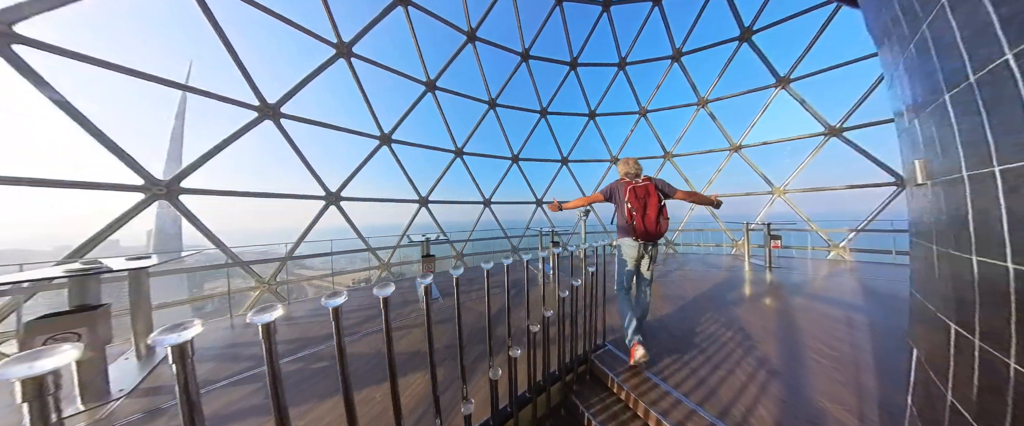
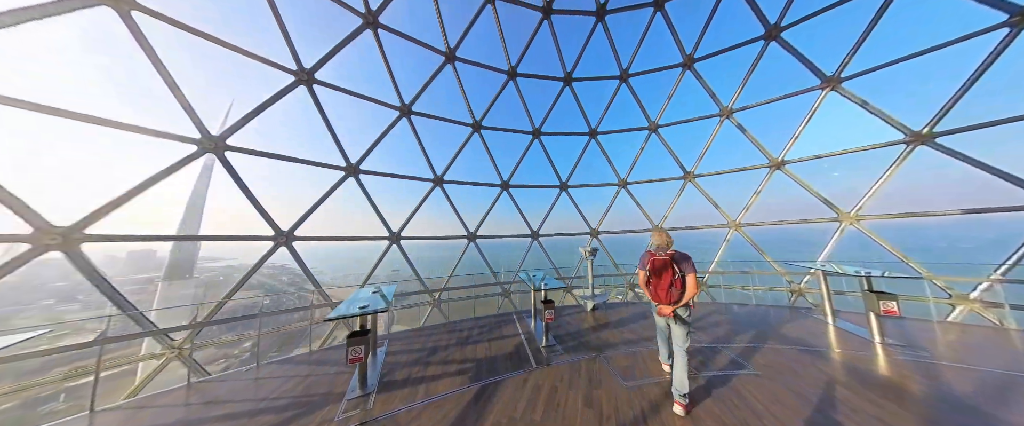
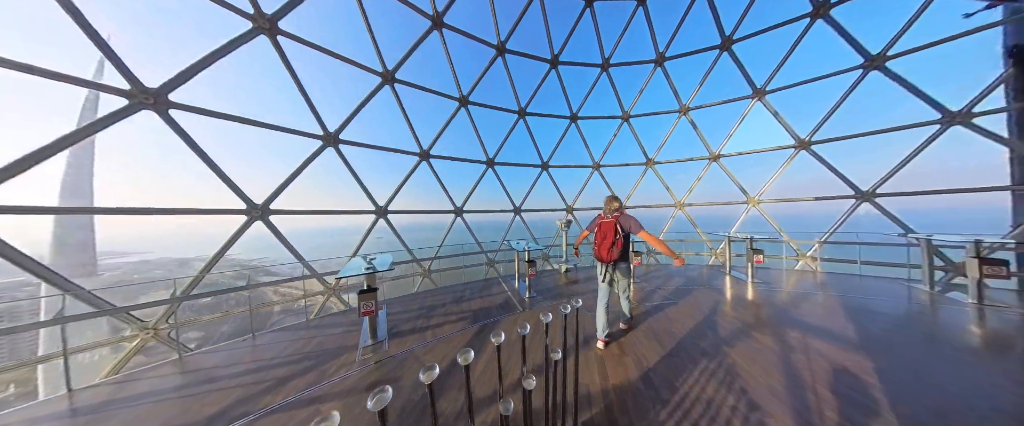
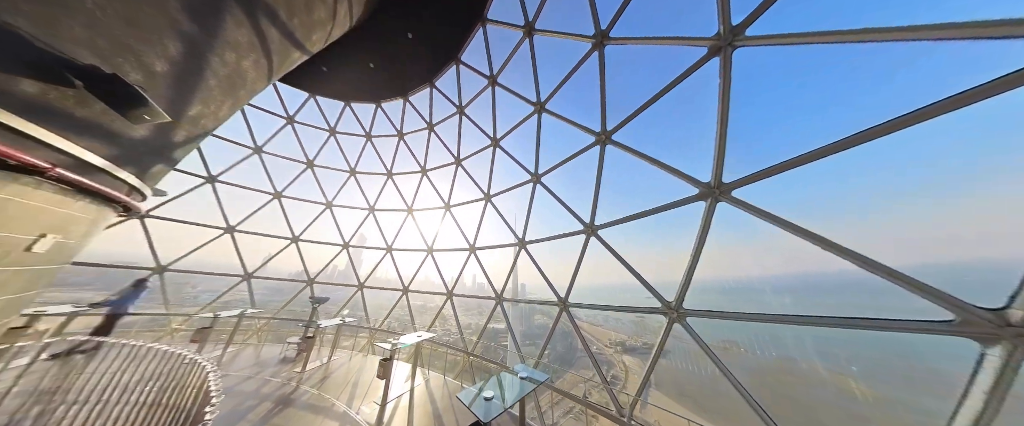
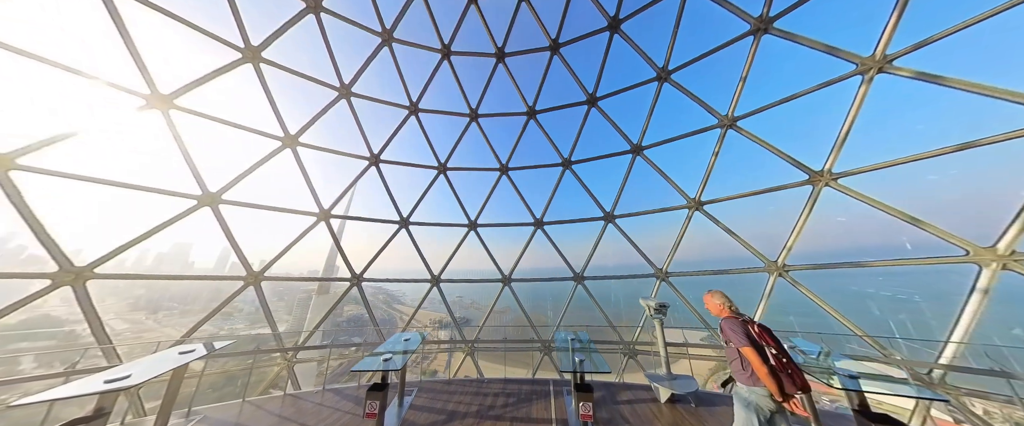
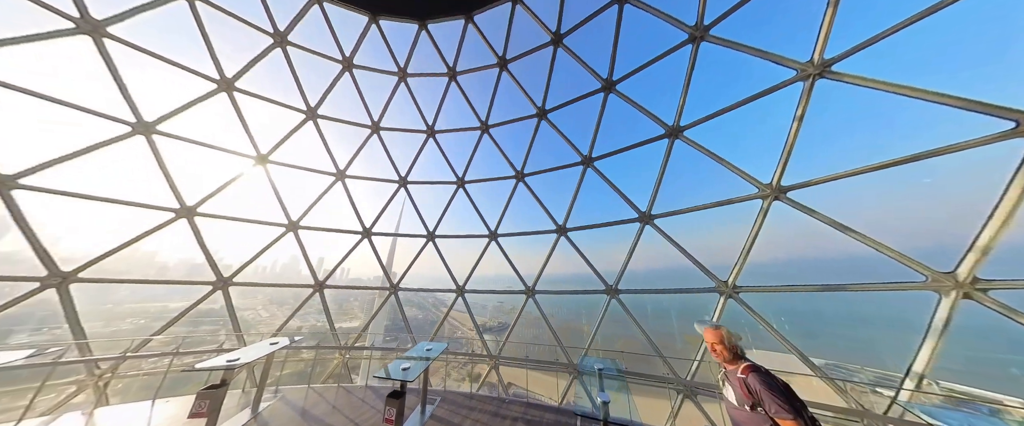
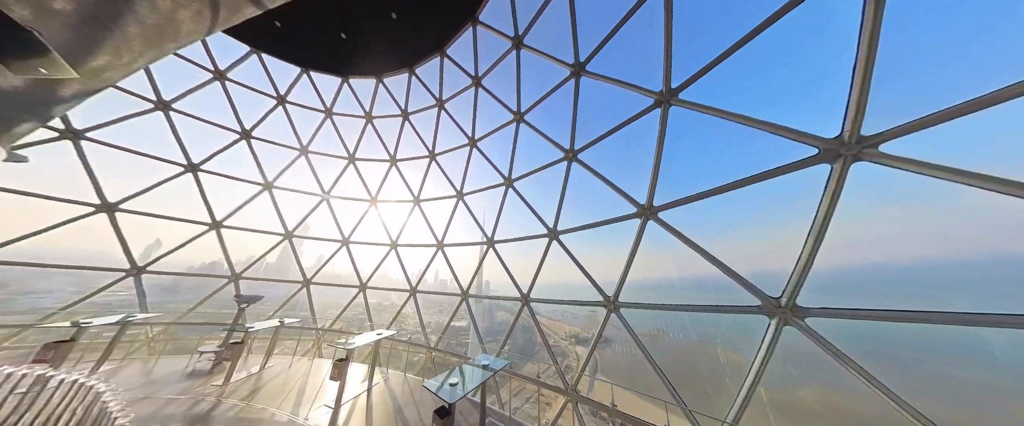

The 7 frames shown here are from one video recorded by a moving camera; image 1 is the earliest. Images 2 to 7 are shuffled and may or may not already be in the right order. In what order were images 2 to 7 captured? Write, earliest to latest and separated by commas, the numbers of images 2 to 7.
3, 2, 5, 6, 7, 4
